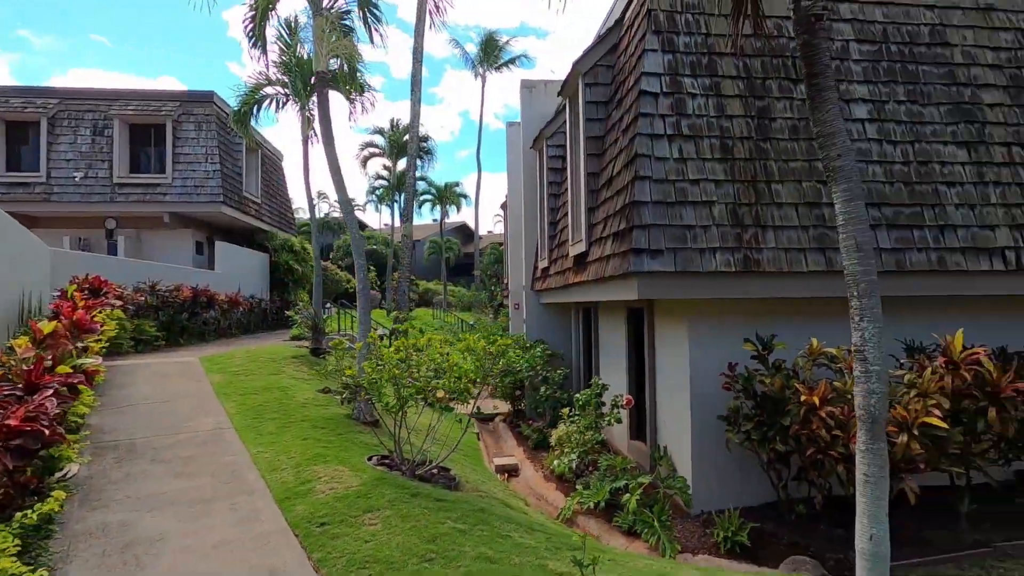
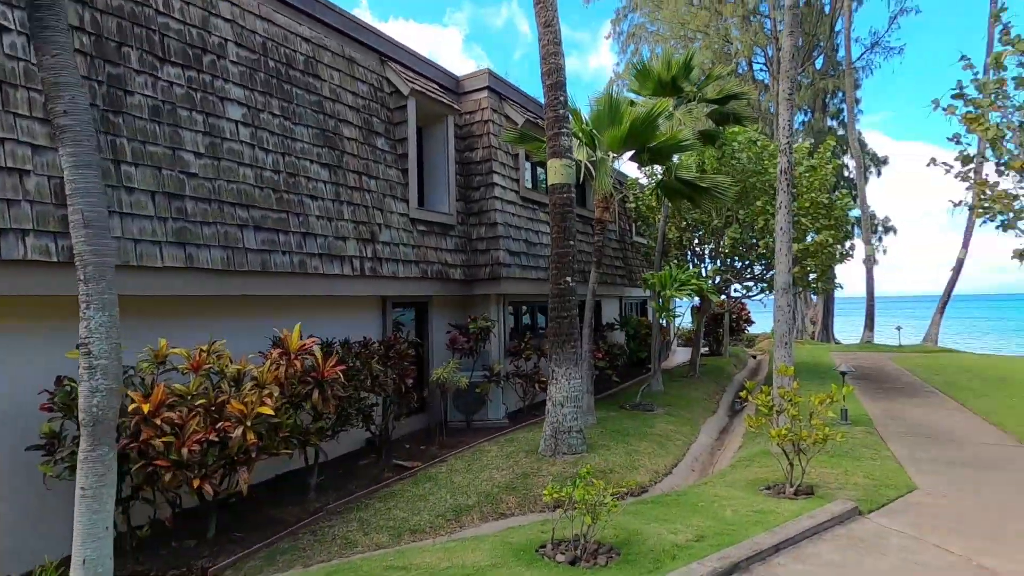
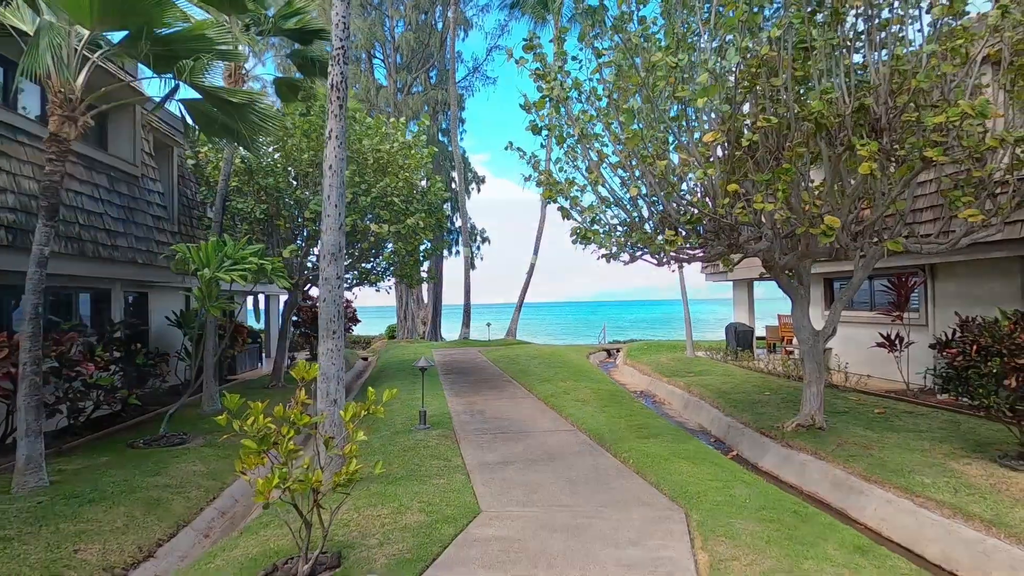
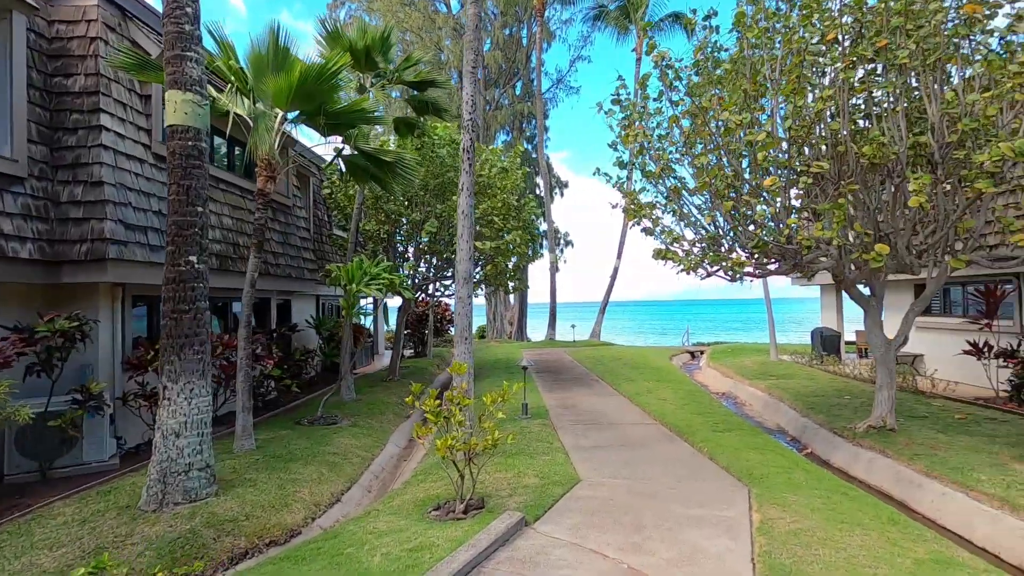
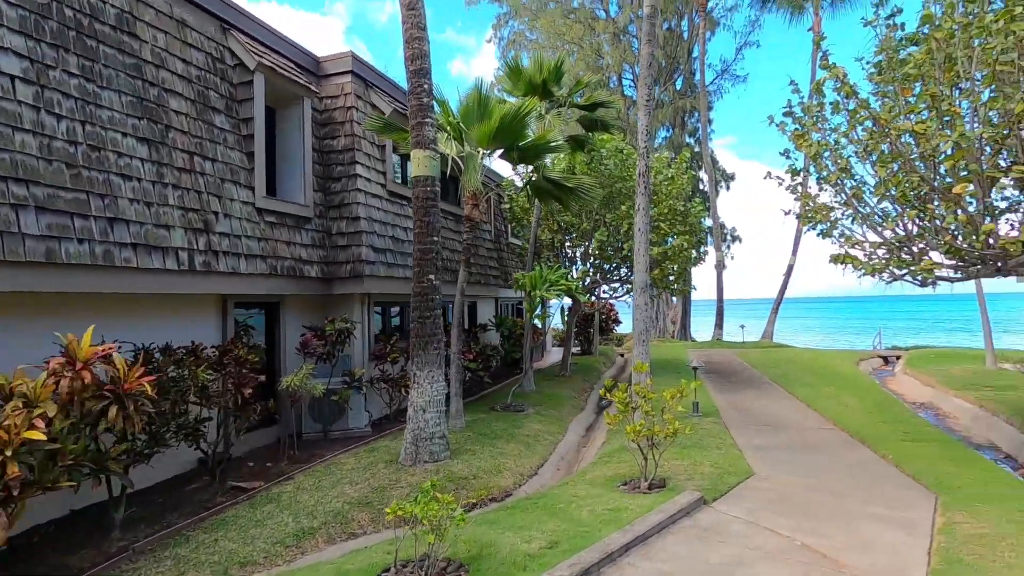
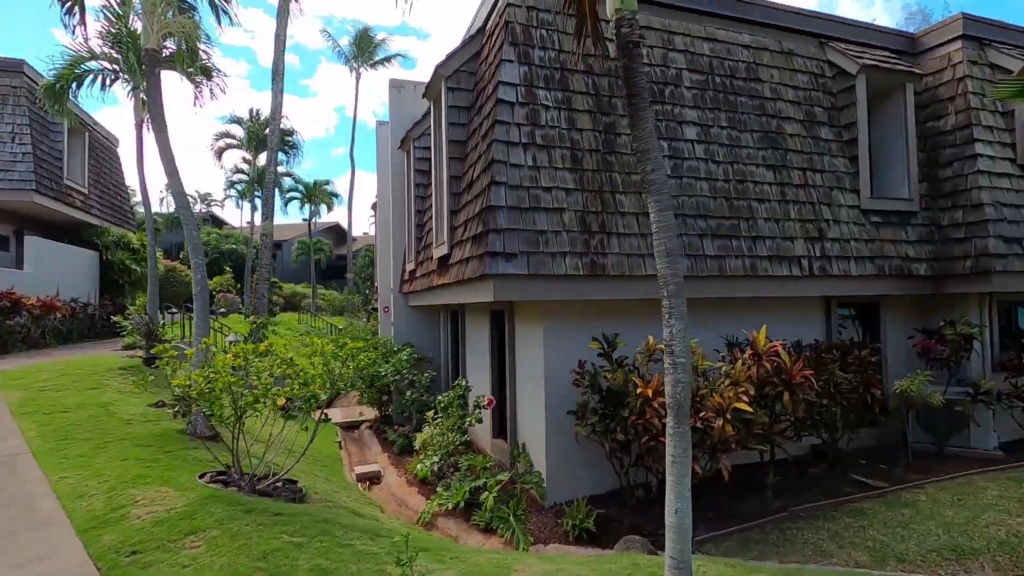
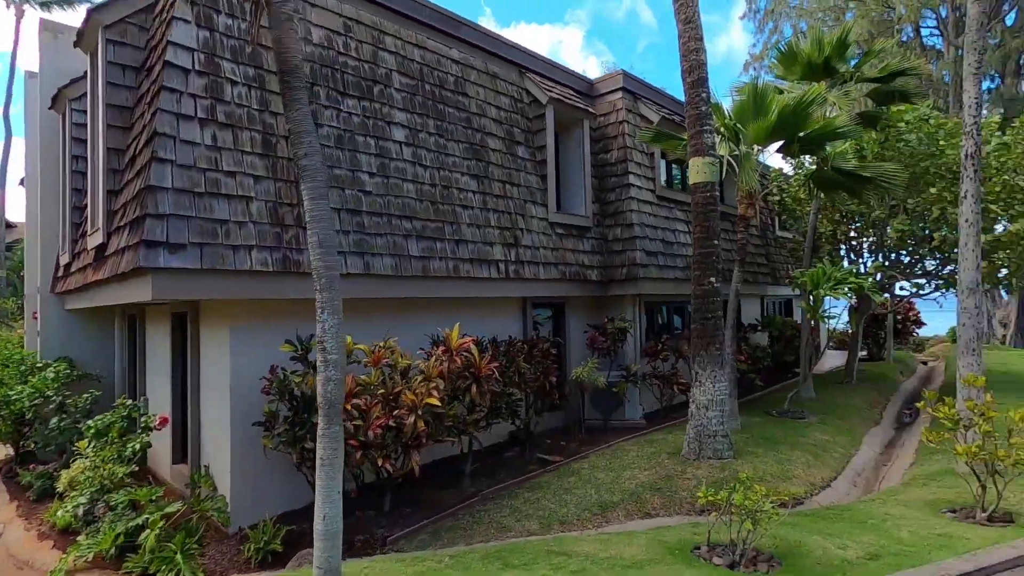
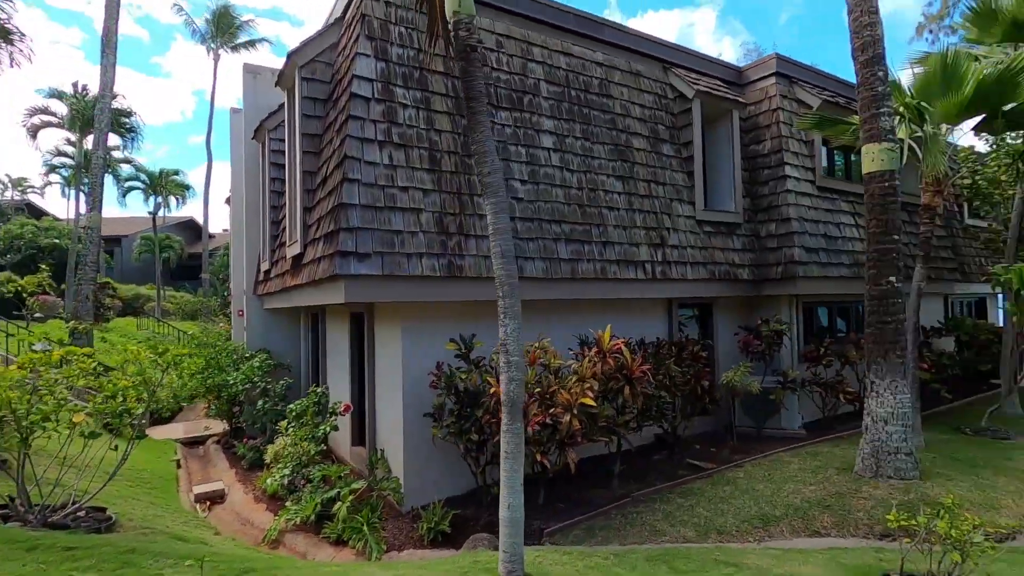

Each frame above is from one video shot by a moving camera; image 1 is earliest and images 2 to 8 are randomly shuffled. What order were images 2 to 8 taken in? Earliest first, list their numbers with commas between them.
6, 8, 7, 2, 5, 4, 3
